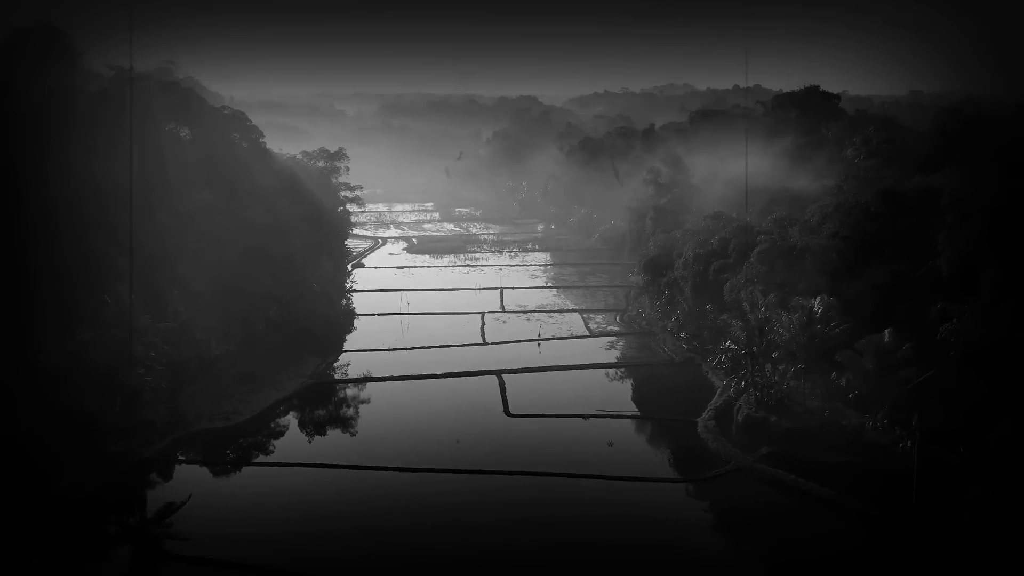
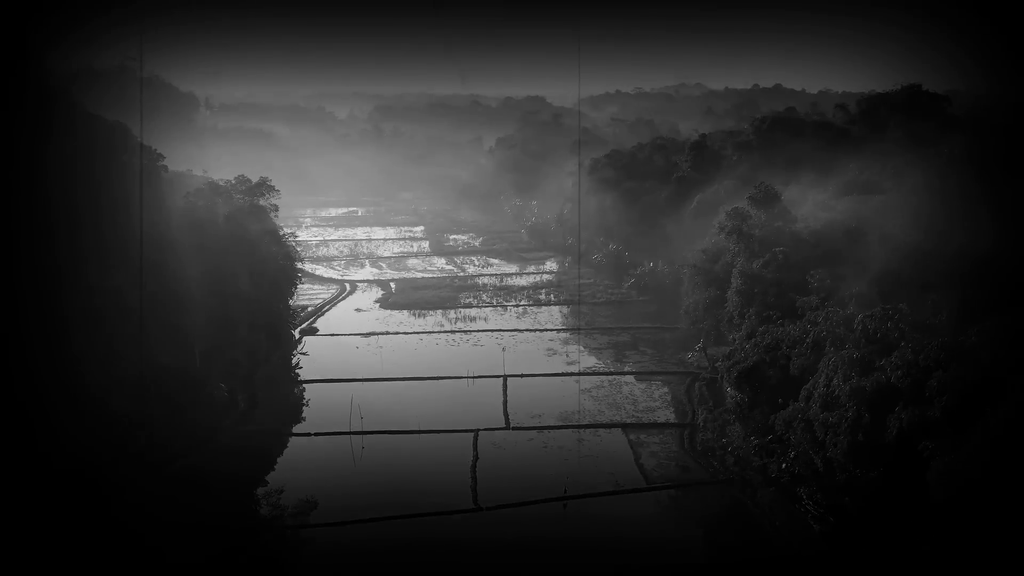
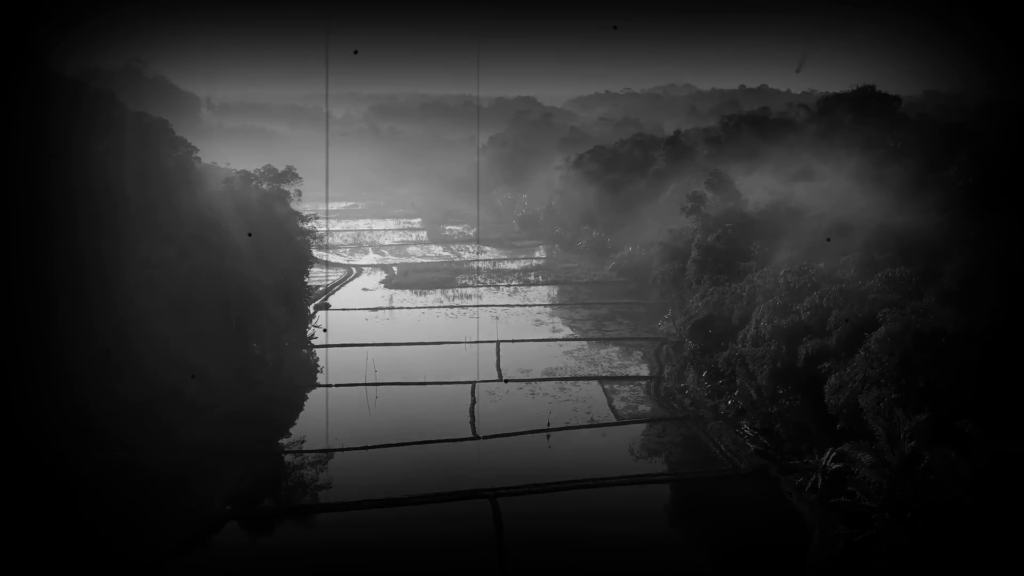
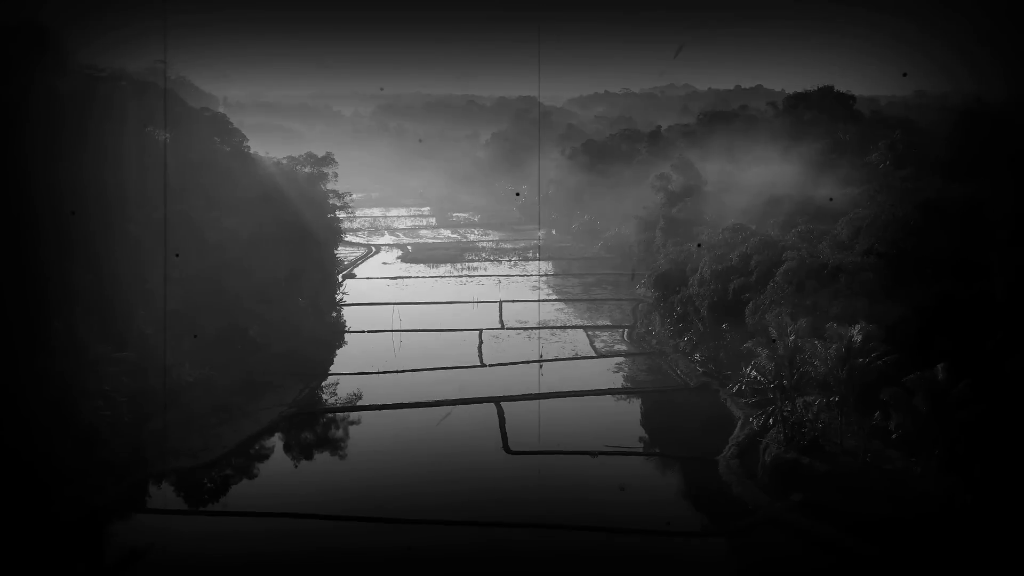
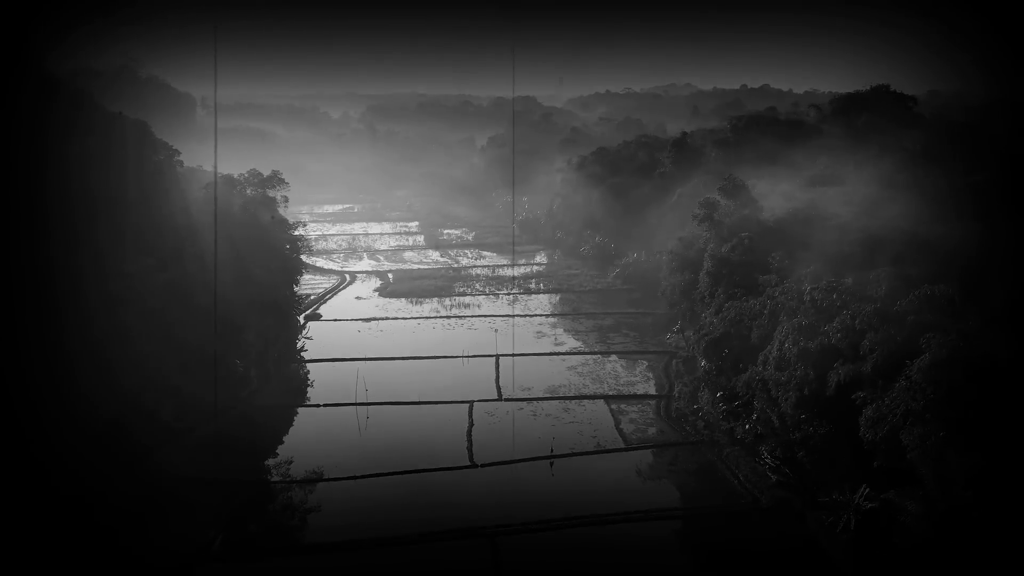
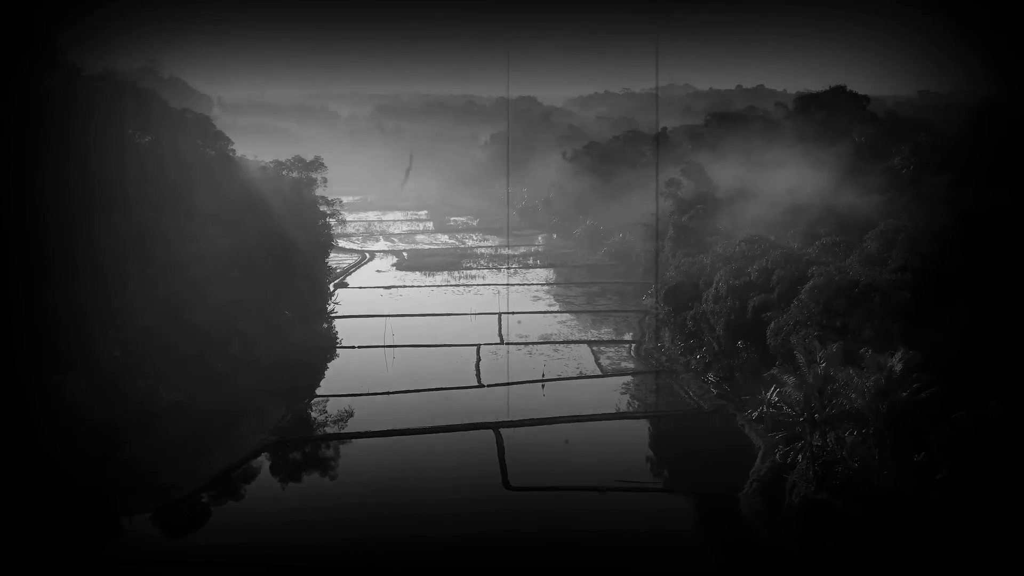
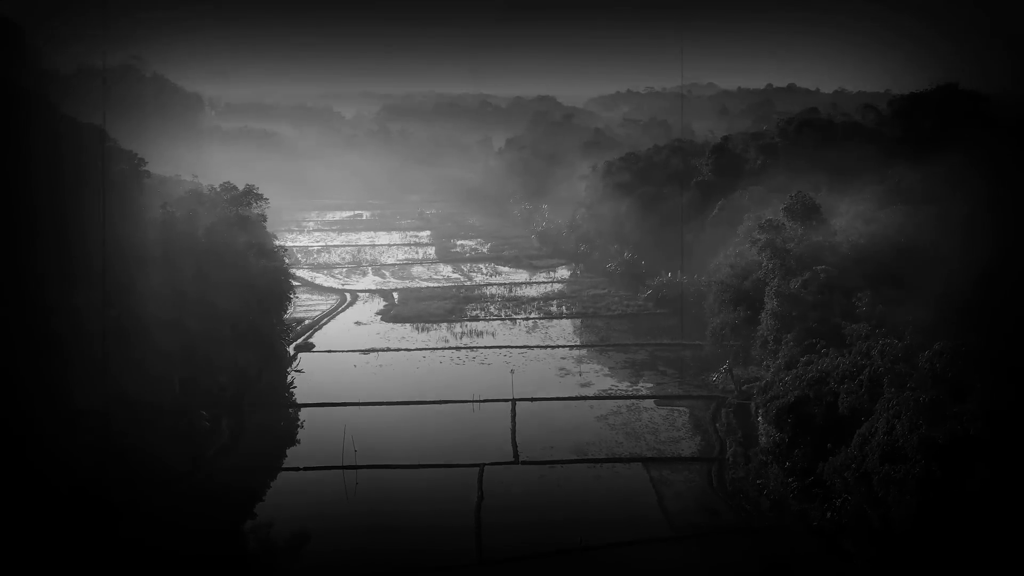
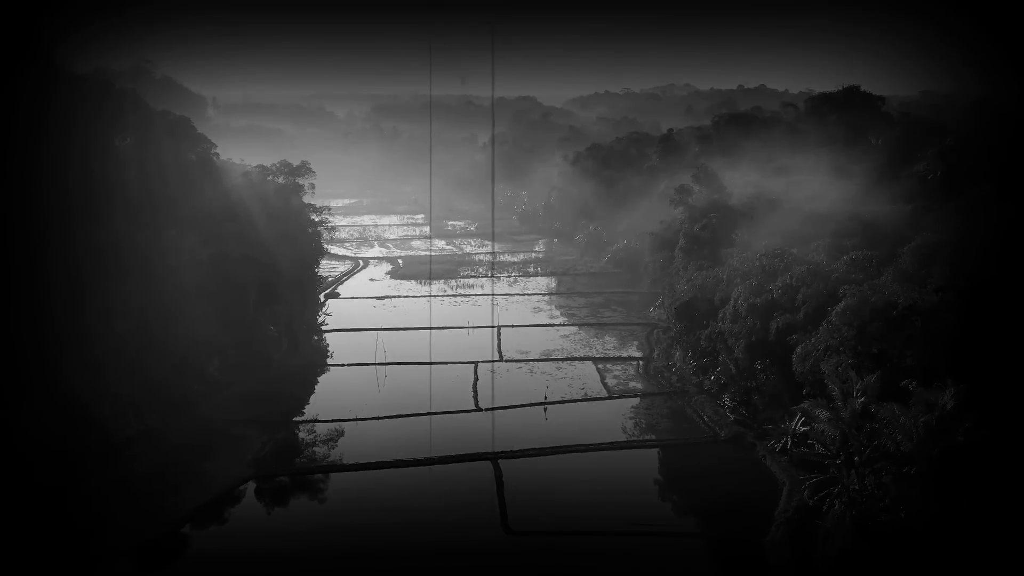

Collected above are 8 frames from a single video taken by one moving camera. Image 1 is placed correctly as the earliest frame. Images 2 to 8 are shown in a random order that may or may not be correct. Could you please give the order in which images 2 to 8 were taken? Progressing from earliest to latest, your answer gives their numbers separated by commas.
4, 6, 8, 3, 5, 2, 7
